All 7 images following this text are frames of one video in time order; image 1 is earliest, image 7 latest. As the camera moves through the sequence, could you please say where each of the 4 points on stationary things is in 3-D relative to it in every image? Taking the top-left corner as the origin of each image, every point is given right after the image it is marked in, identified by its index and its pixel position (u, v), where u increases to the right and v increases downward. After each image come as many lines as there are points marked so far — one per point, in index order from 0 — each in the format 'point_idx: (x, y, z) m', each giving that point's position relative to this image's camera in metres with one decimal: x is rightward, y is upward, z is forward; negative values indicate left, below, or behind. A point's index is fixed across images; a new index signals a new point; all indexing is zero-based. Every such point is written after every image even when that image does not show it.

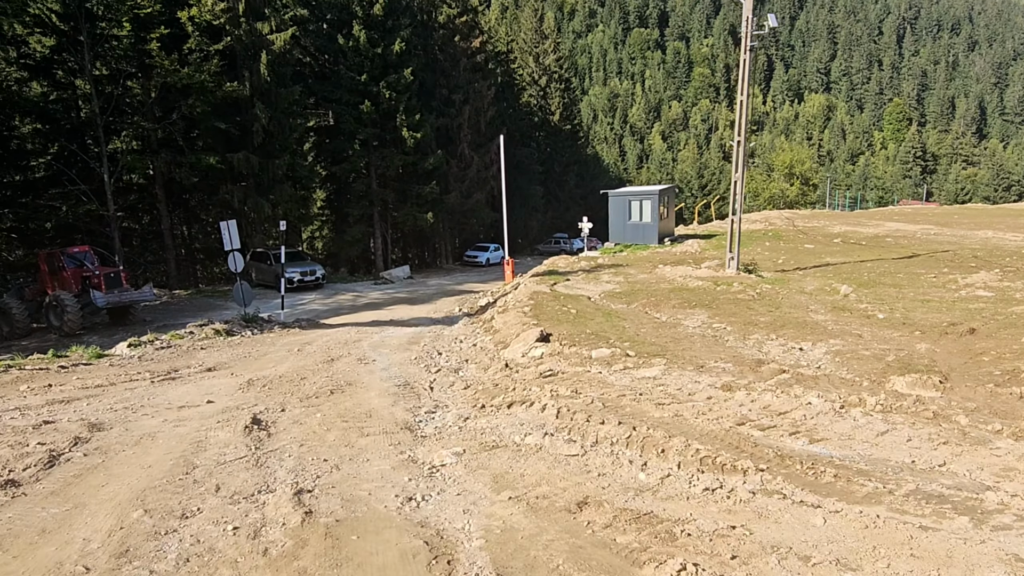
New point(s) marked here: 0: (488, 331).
0: (-0.4, -0.8, +12.0) m
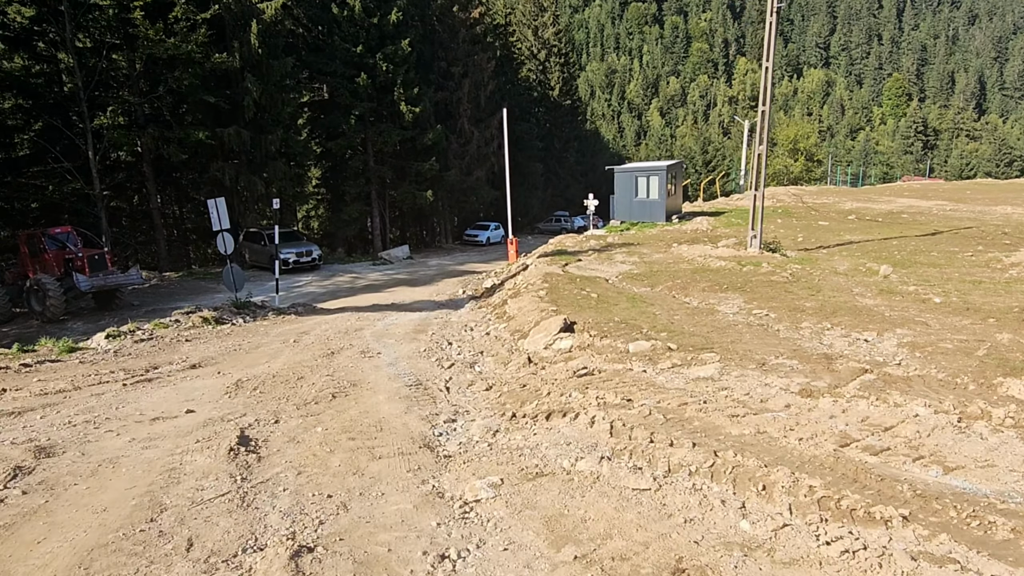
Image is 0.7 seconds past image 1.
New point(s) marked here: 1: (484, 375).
0: (-0.2, -0.5, +11.1) m
1: (-0.3, -0.9, +7.1) m
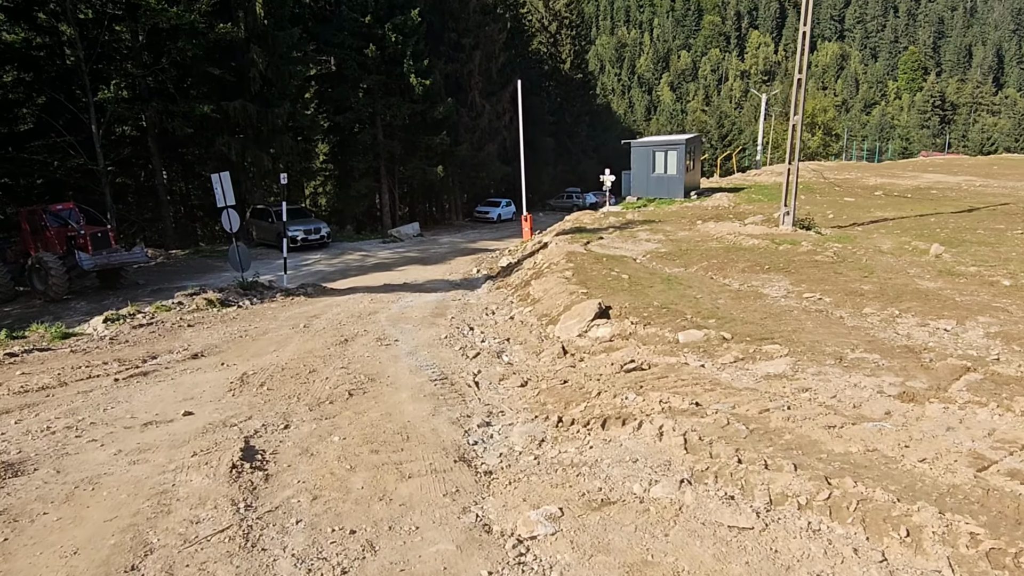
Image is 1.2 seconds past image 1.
0: (+0.2, -0.2, +10.3) m
1: (0.0, -0.7, +6.4) m
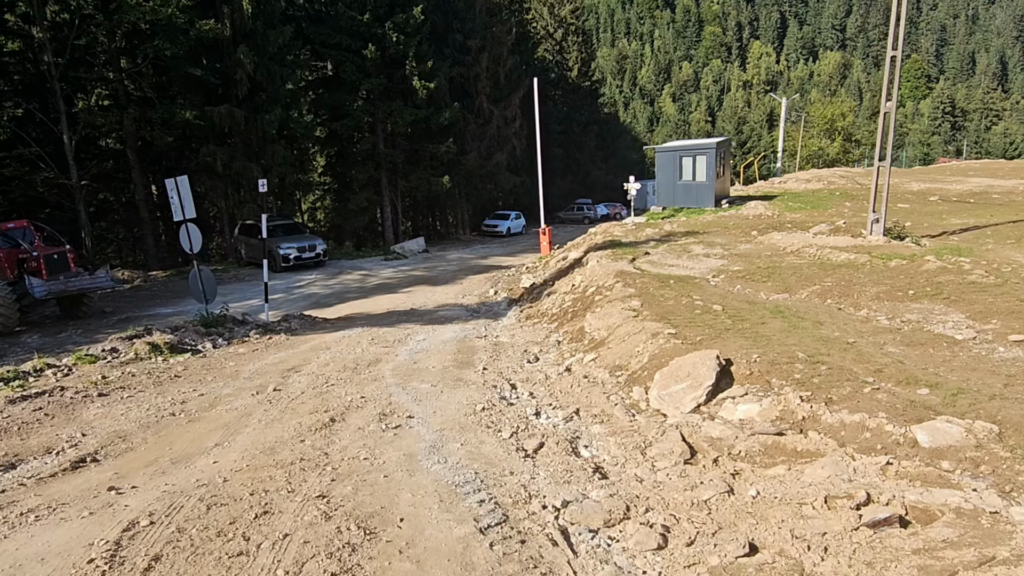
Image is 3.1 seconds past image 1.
0: (+0.7, -0.6, +7.6) m
1: (+0.6, -1.0, +3.7) m
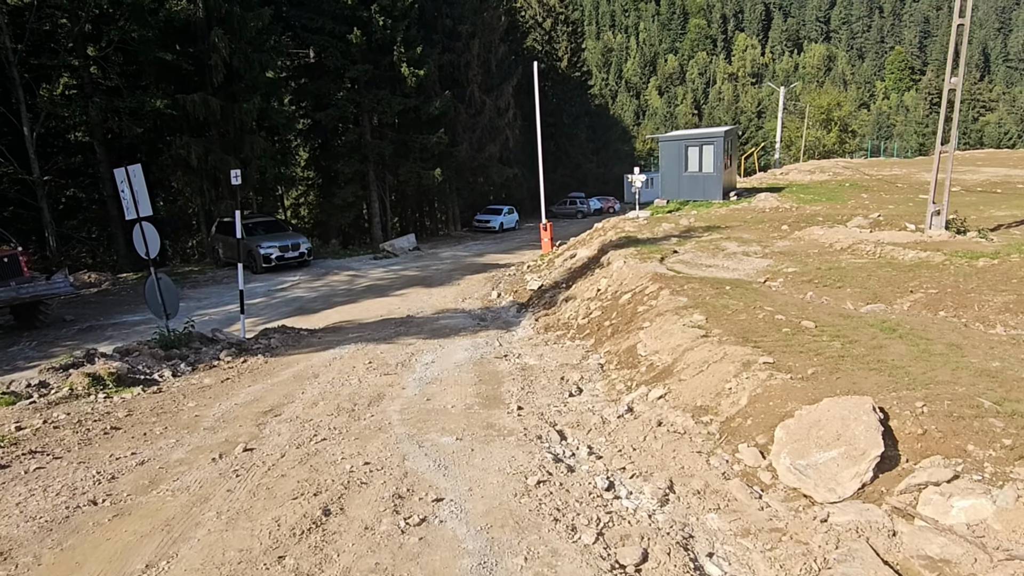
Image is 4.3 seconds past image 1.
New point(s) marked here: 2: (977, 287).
0: (+1.0, -0.7, +6.1) m
1: (+1.0, -1.2, +2.1) m
2: (+4.5, 0.0, +6.9) m
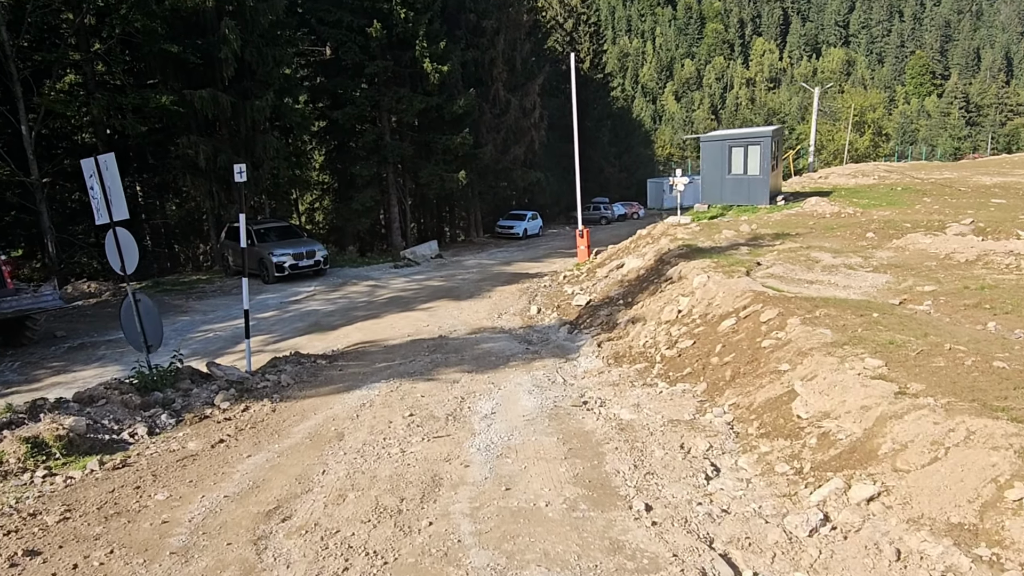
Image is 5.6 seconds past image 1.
0: (+1.7, -0.9, +4.3) m
1: (+1.5, -1.3, +0.3) m
2: (+5.1, -0.2, +5.0) m
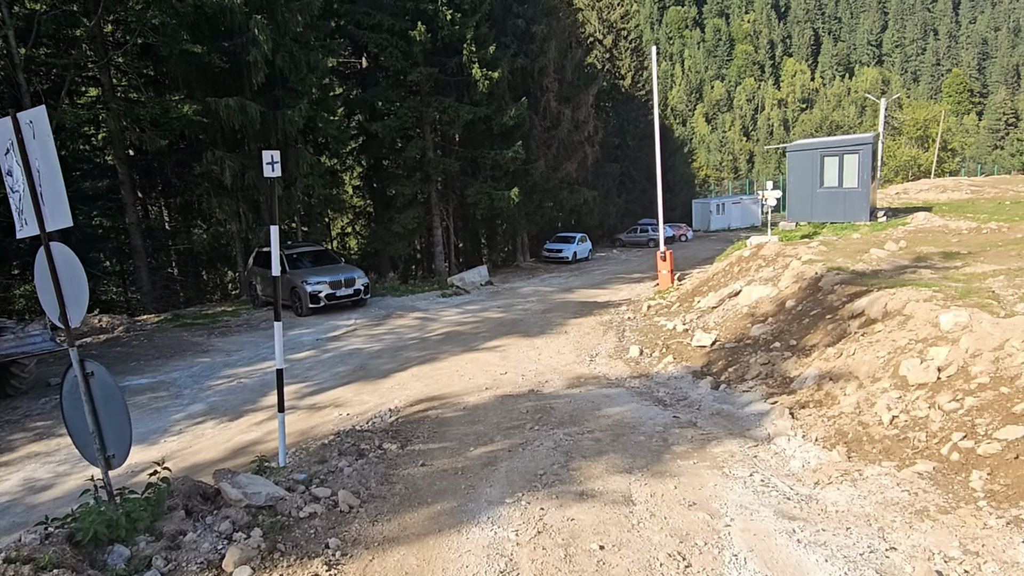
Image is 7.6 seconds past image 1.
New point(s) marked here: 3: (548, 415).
0: (+2.8, -1.1, +1.3) m
1: (+2.5, -1.4, -2.6) m
2: (+6.3, -0.4, +2.0) m
3: (+0.4, -1.3, +7.1) m
